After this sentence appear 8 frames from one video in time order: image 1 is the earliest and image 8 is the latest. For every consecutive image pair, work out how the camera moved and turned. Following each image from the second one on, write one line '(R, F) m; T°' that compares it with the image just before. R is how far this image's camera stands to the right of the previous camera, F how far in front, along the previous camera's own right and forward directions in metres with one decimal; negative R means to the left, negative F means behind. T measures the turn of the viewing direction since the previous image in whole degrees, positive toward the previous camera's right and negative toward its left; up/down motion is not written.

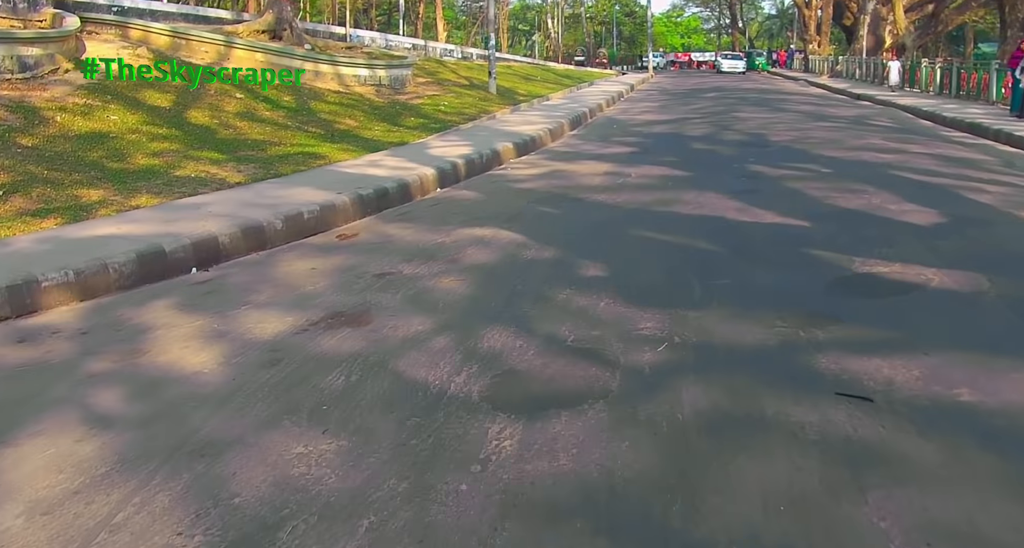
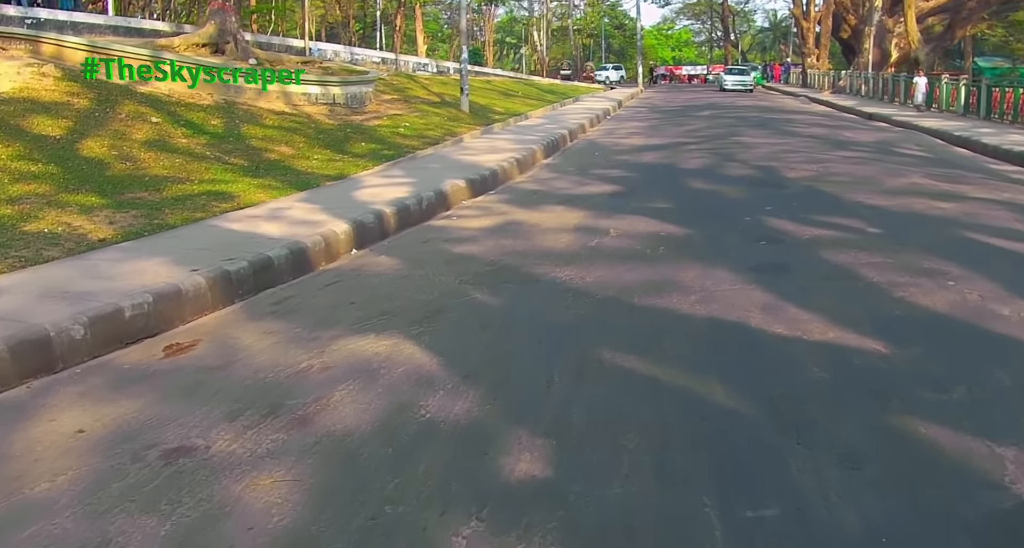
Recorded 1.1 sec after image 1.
(+0.5, +3.0) m; +1°
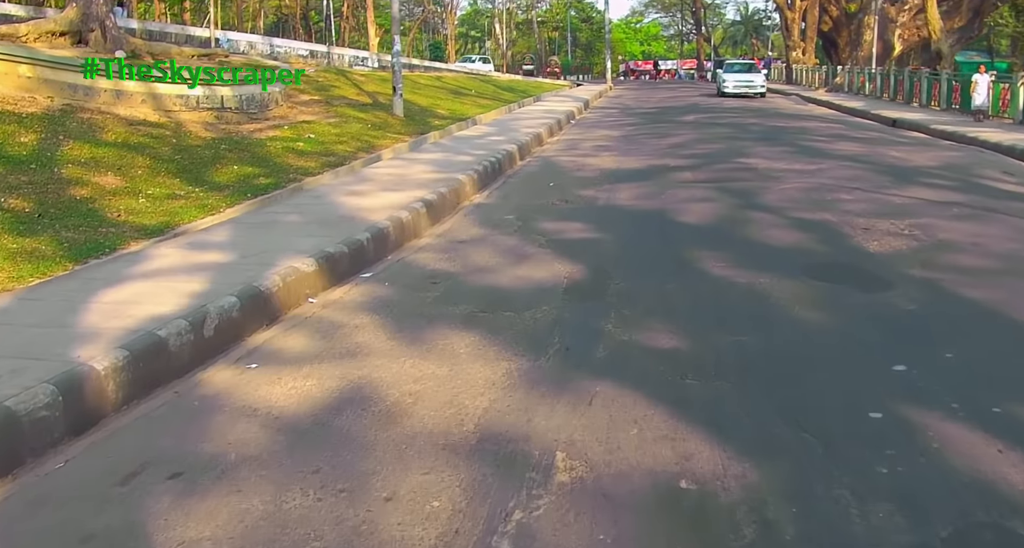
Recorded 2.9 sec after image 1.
(+0.7, +5.2) m; +2°
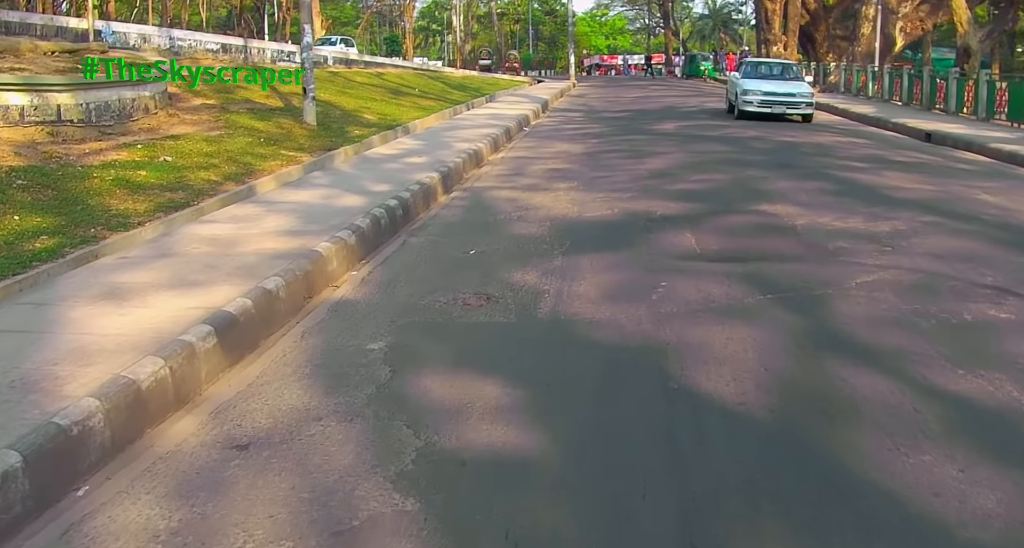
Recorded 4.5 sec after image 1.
(+0.6, +4.5) m; +2°
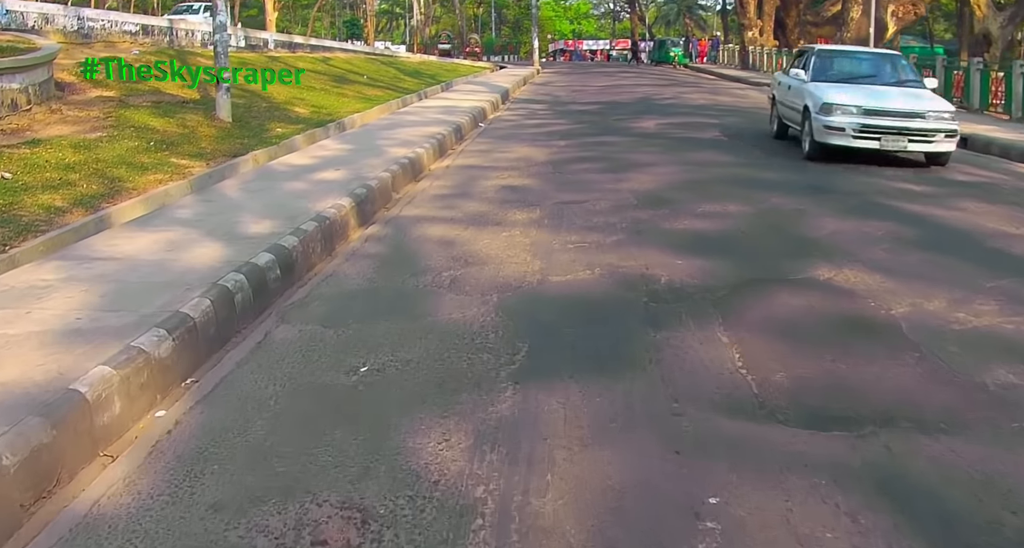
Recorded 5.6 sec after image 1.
(+0.3, +3.1) m; +2°
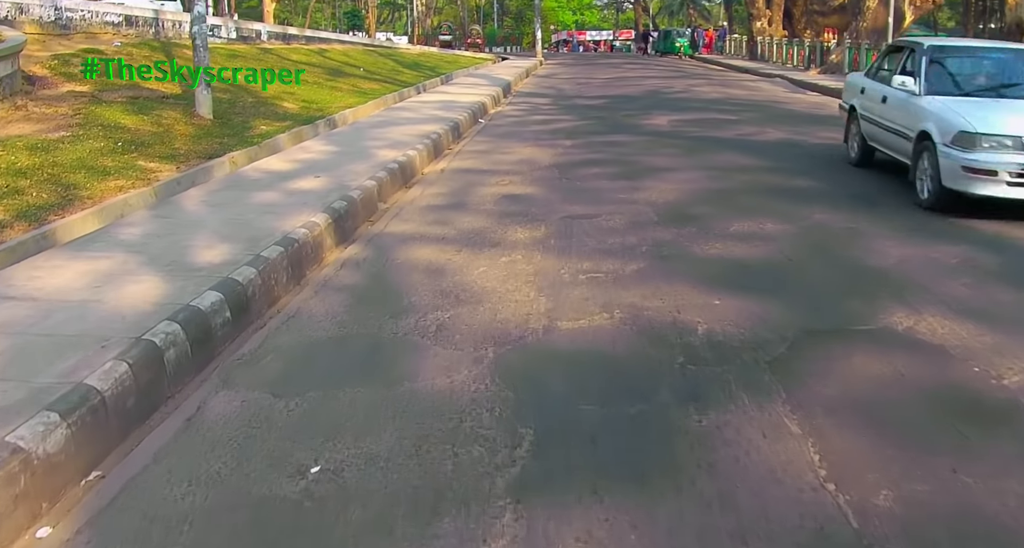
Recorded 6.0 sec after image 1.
(0.0, +1.2) m; 0°
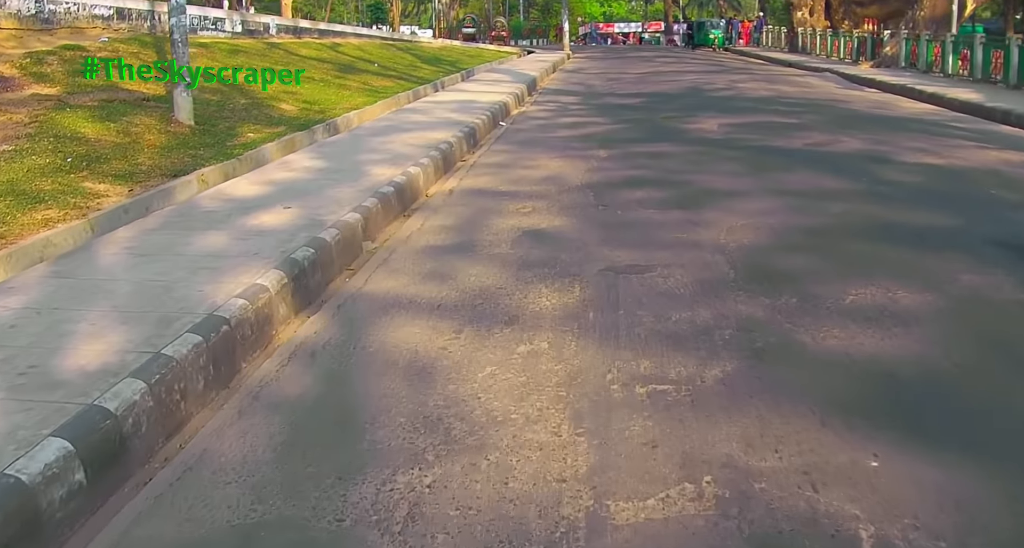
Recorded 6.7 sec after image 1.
(0.0, +2.1) m; -2°
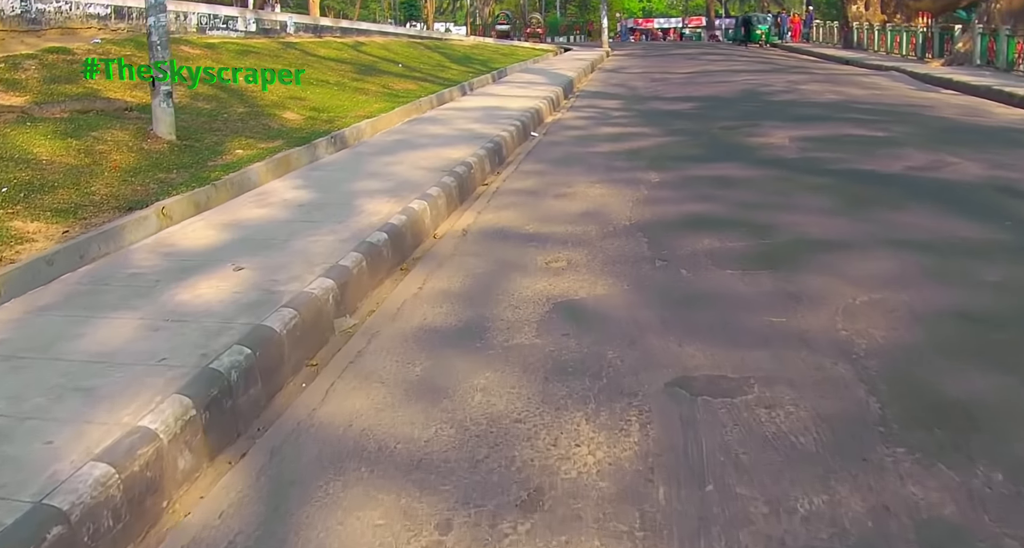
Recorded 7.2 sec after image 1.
(0.0, +2.0) m; -2°
